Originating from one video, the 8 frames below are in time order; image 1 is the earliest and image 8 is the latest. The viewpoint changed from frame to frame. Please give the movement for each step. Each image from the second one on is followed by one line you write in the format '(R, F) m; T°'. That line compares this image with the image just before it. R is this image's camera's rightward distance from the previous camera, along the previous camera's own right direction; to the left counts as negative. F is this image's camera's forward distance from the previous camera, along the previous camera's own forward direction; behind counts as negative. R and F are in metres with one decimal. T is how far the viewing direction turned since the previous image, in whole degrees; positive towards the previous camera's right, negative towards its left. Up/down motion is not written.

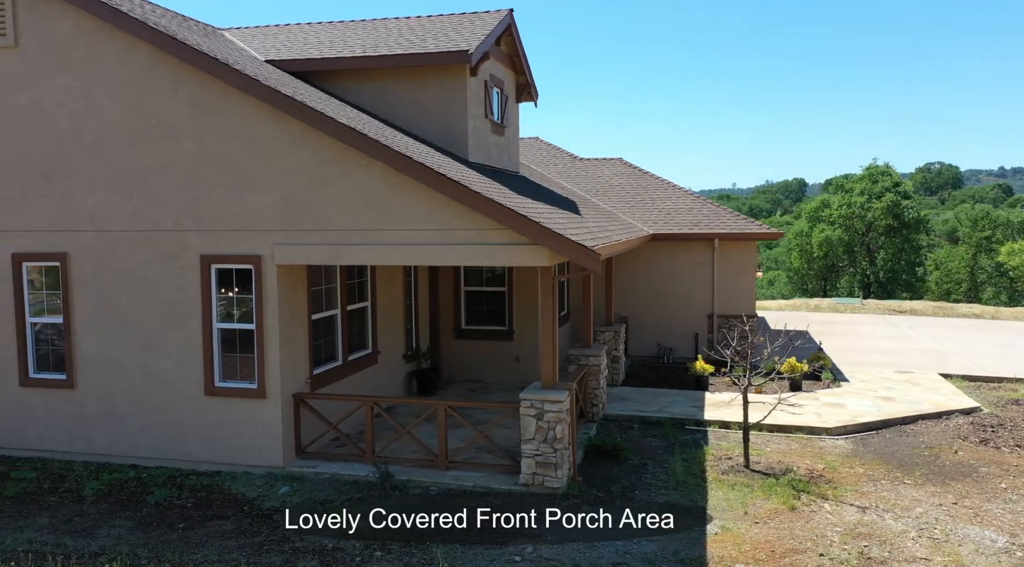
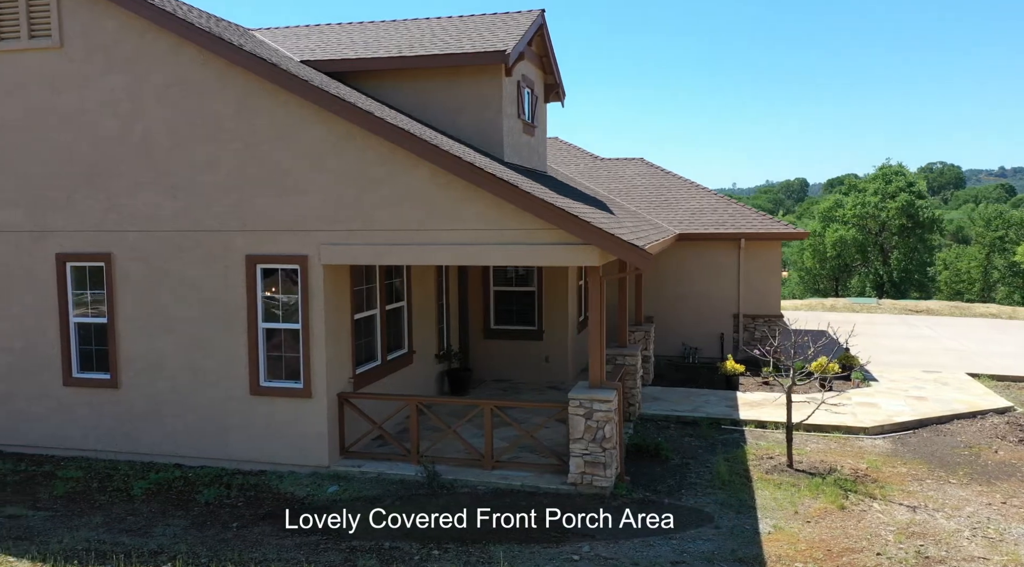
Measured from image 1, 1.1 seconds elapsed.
(-0.5, 0.0) m; 0°
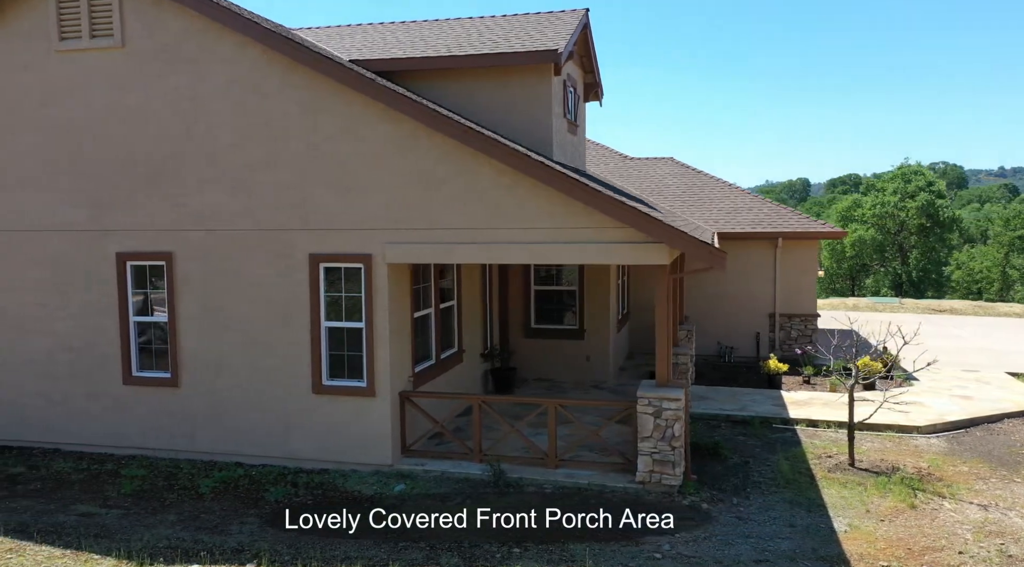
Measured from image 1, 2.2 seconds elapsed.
(-0.7, 0.0) m; 0°
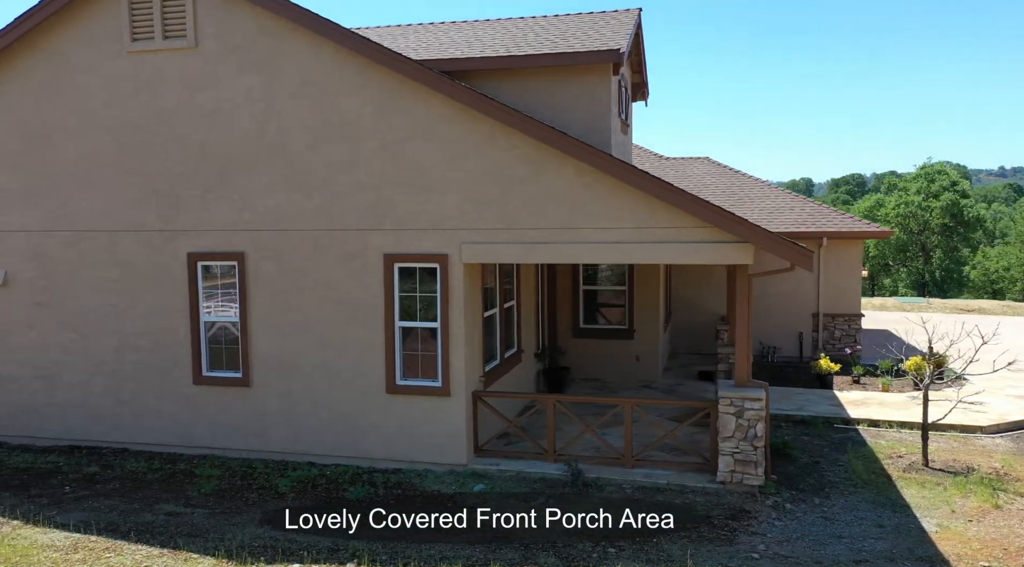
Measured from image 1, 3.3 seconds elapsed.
(-0.9, 0.0) m; 0°
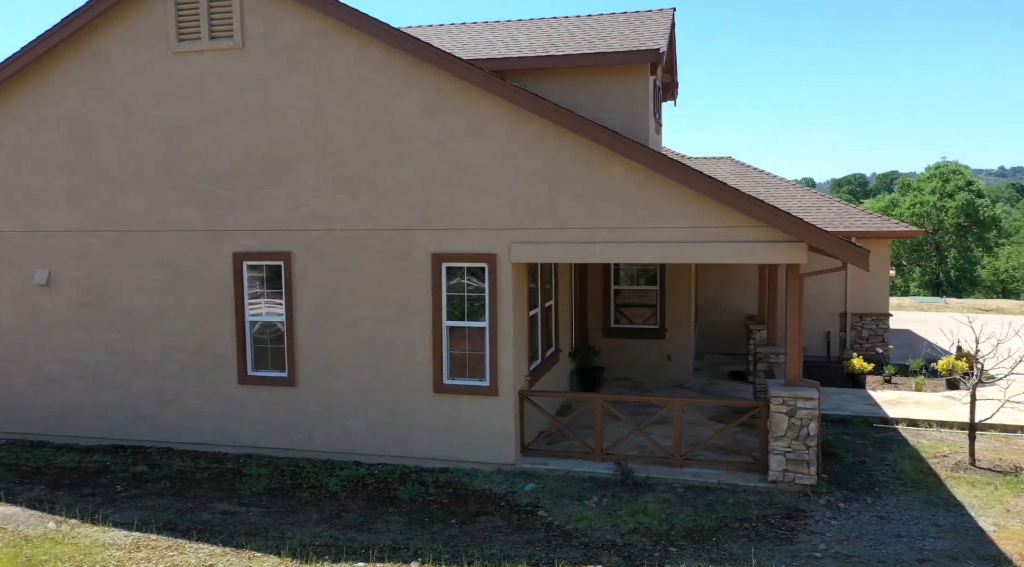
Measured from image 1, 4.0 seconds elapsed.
(-0.6, 0.0) m; 0°
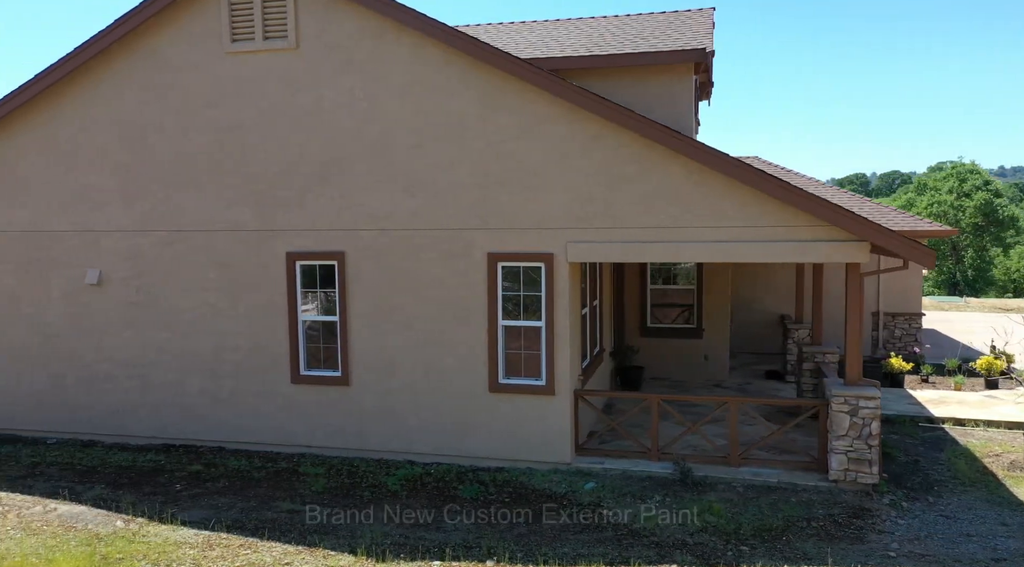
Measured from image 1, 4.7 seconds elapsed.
(-0.7, 0.0) m; 0°
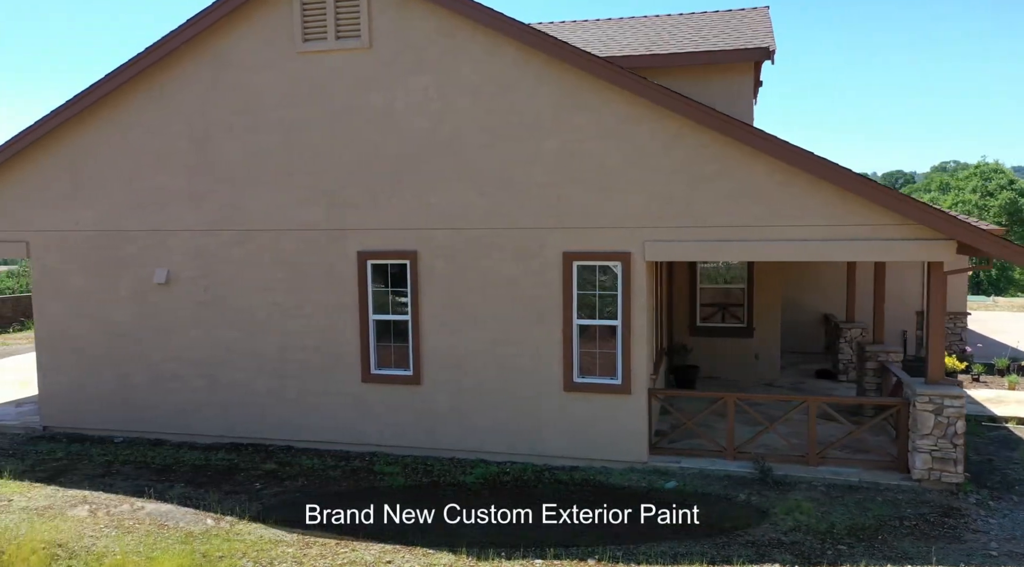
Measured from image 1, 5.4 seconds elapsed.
(-0.9, 0.0) m; 0°
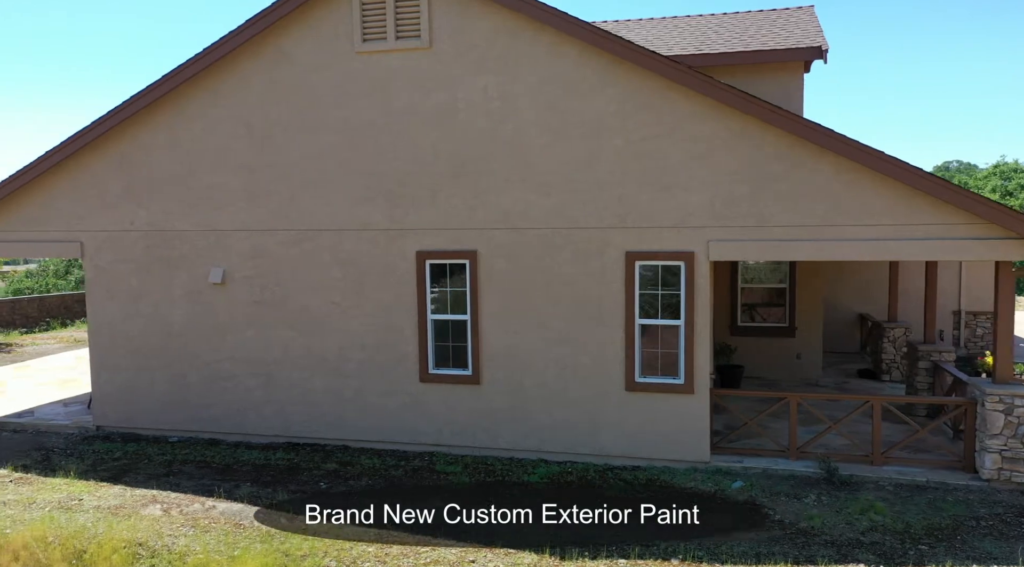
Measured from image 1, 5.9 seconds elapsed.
(-0.7, 0.0) m; 0°
